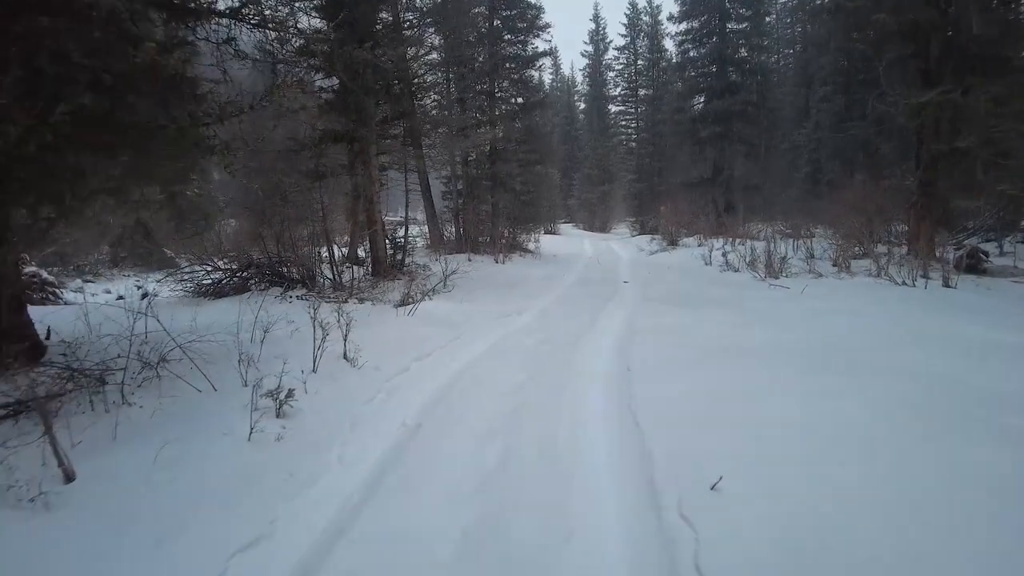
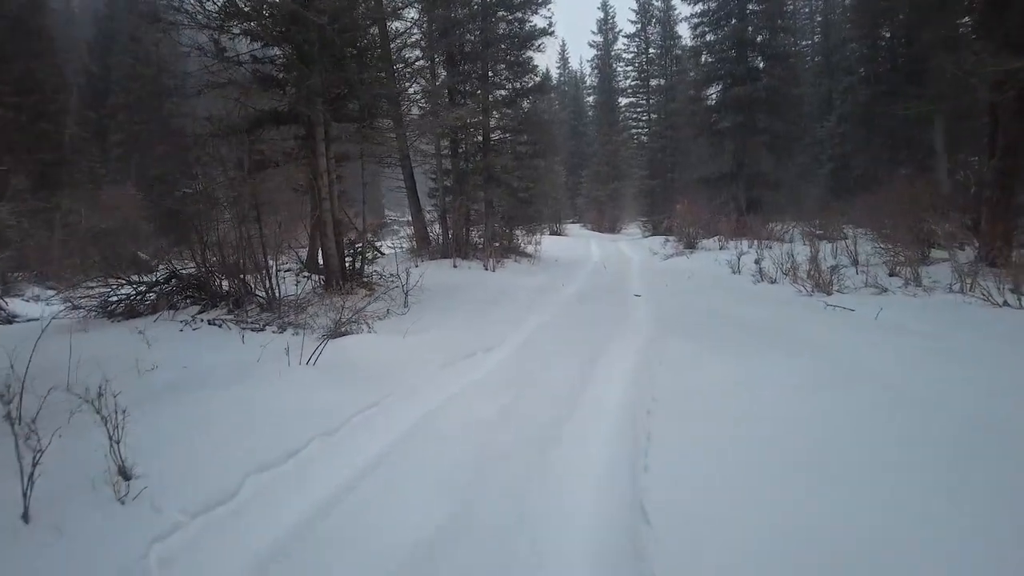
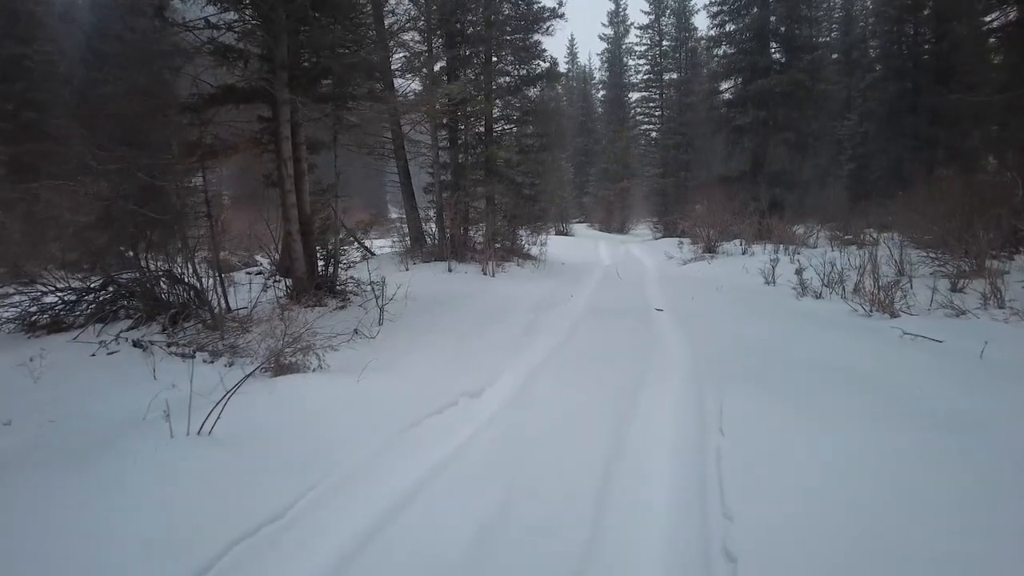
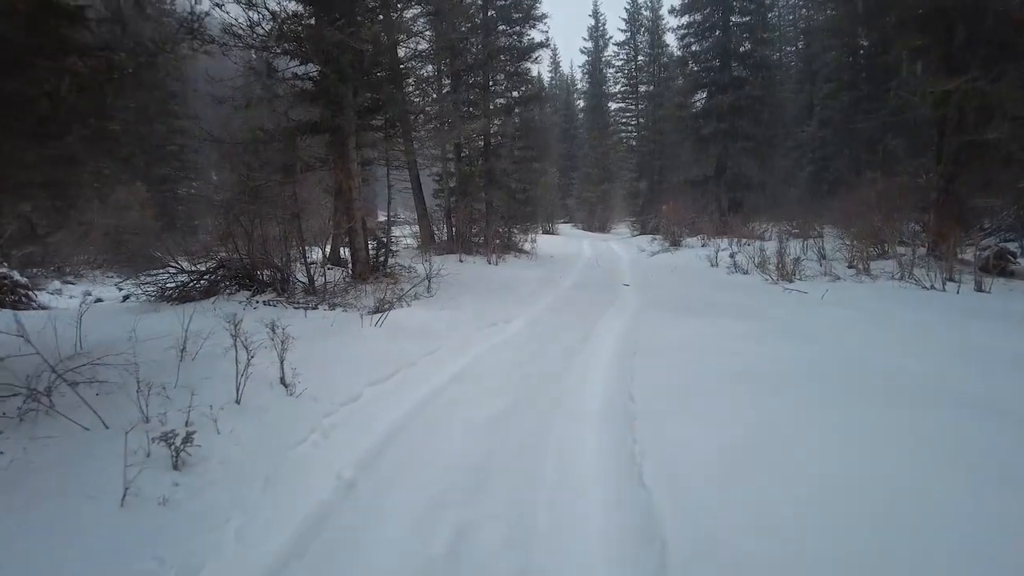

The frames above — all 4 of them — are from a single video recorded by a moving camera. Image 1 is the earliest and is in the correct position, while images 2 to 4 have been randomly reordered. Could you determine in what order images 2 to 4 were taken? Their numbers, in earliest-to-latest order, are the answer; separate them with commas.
4, 2, 3
